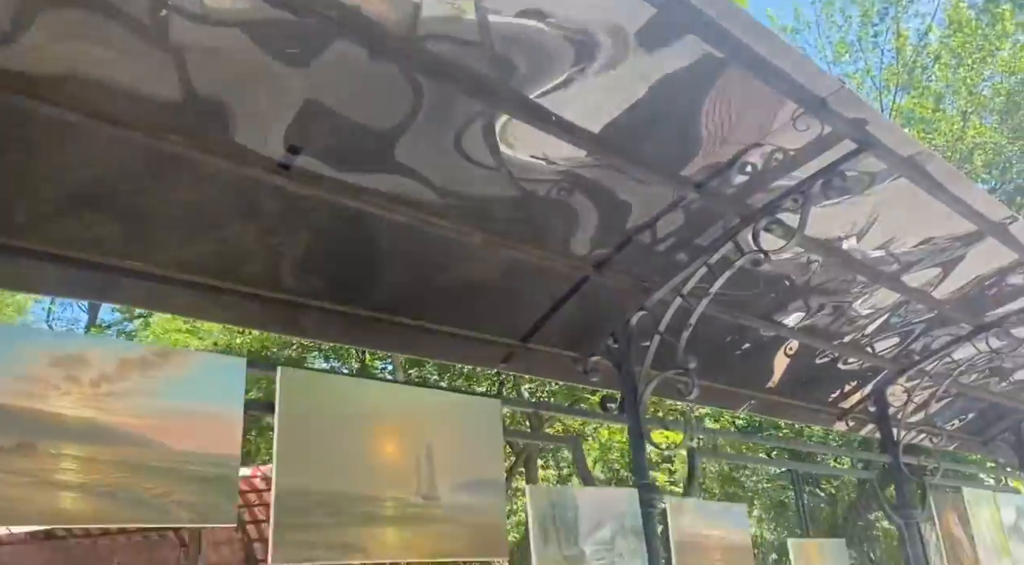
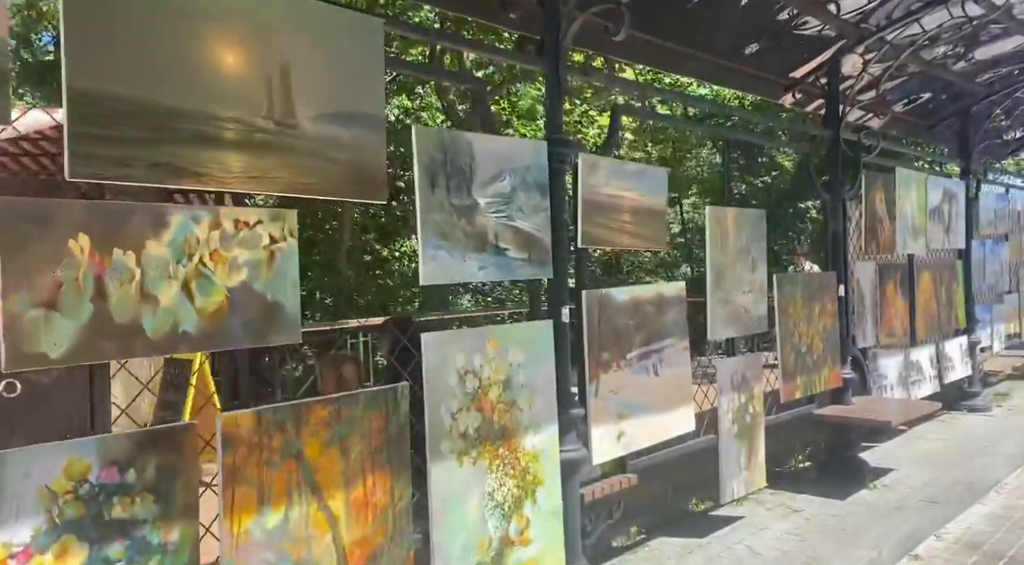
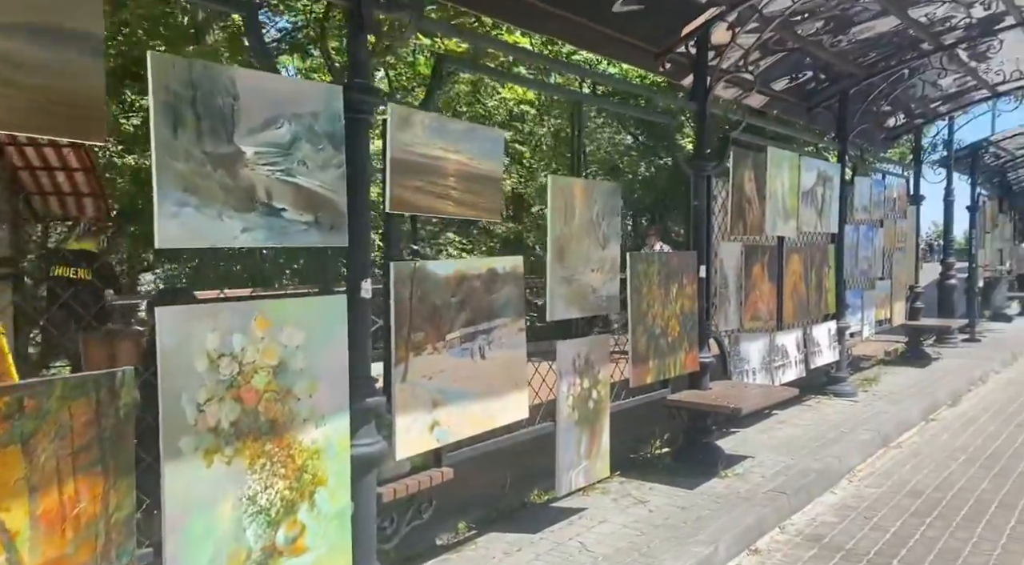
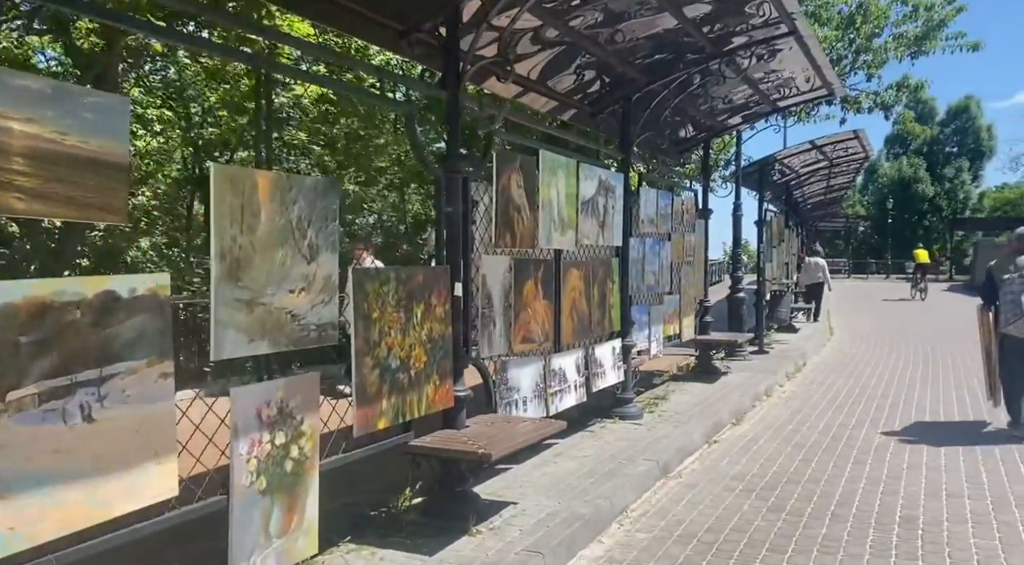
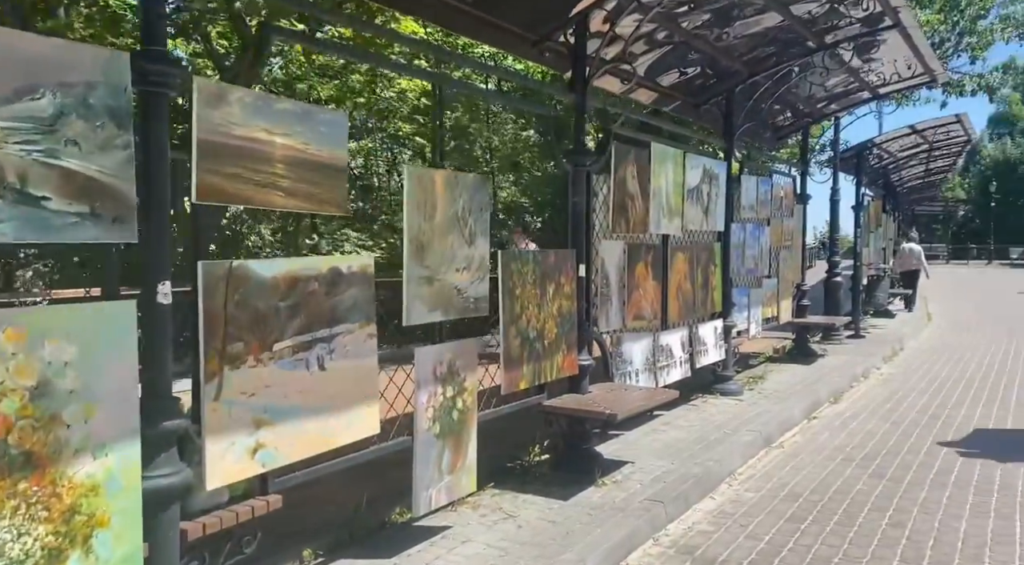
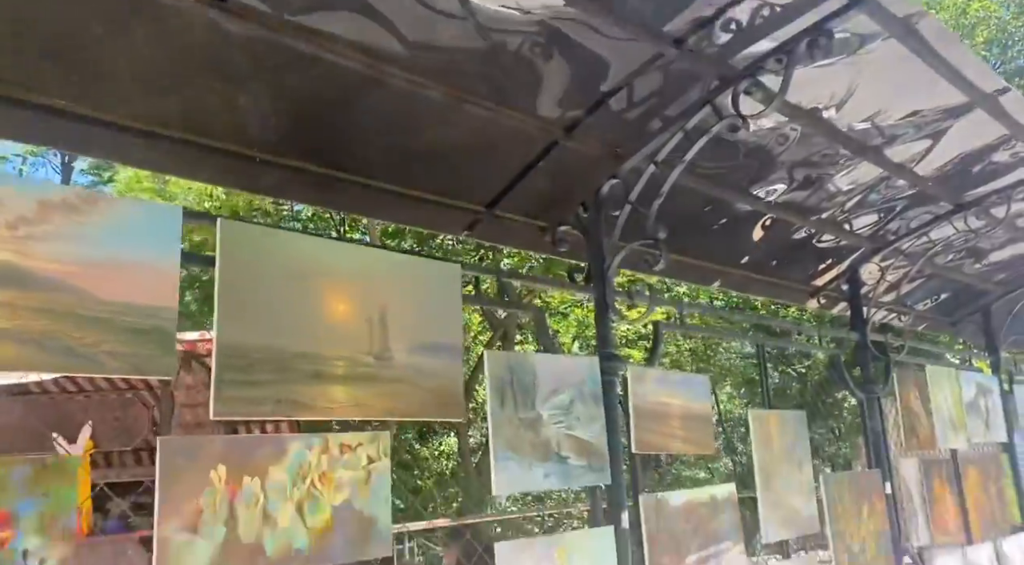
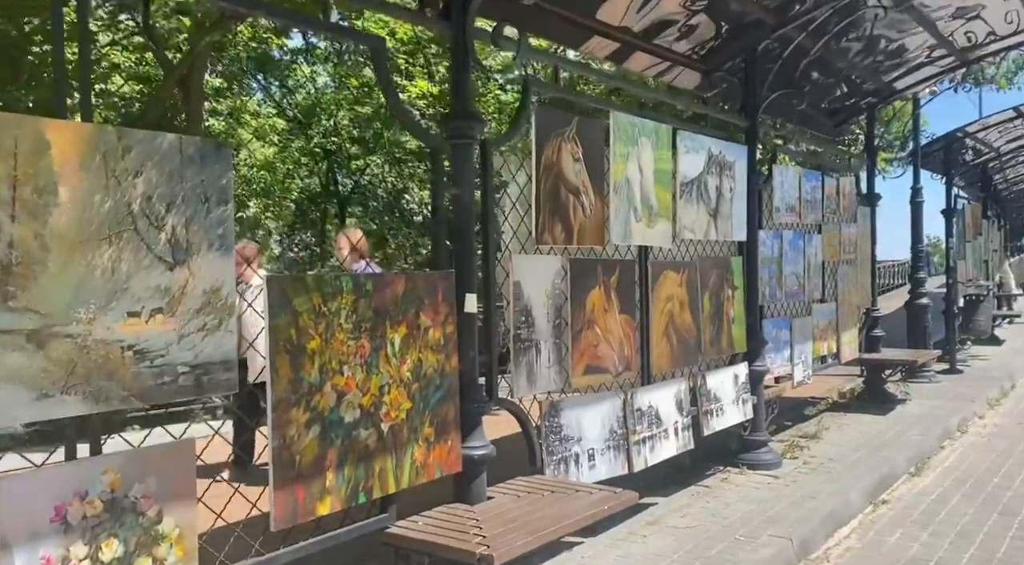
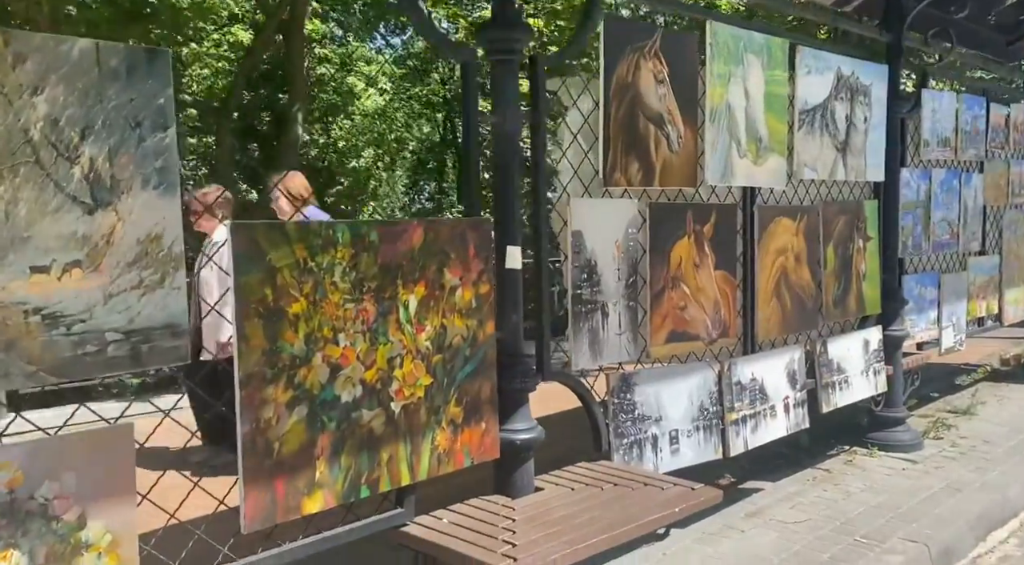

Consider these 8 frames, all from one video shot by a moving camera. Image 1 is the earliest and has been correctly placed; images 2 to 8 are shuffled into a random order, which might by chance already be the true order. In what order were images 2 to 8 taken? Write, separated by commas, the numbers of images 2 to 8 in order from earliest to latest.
6, 2, 3, 5, 4, 7, 8
